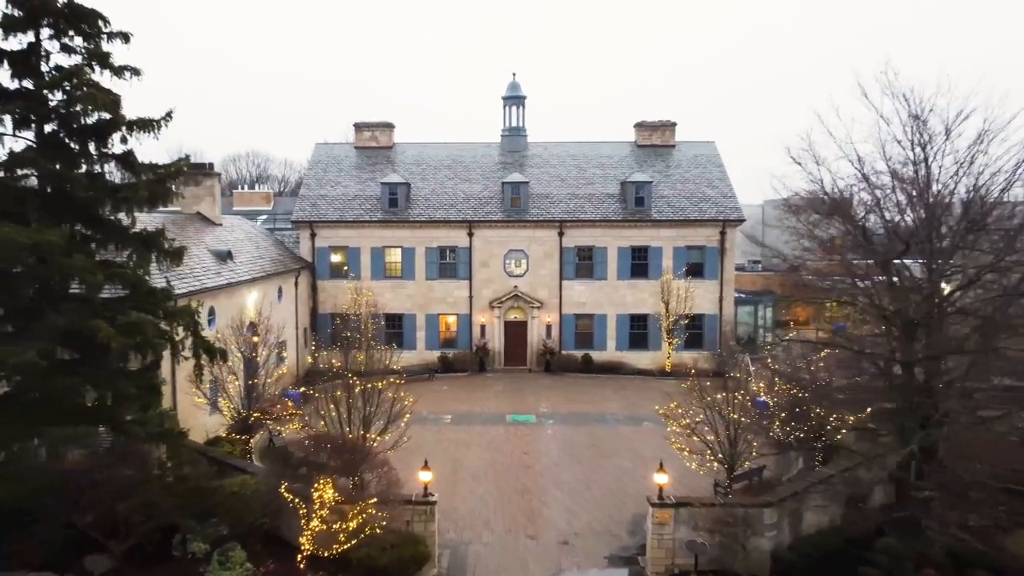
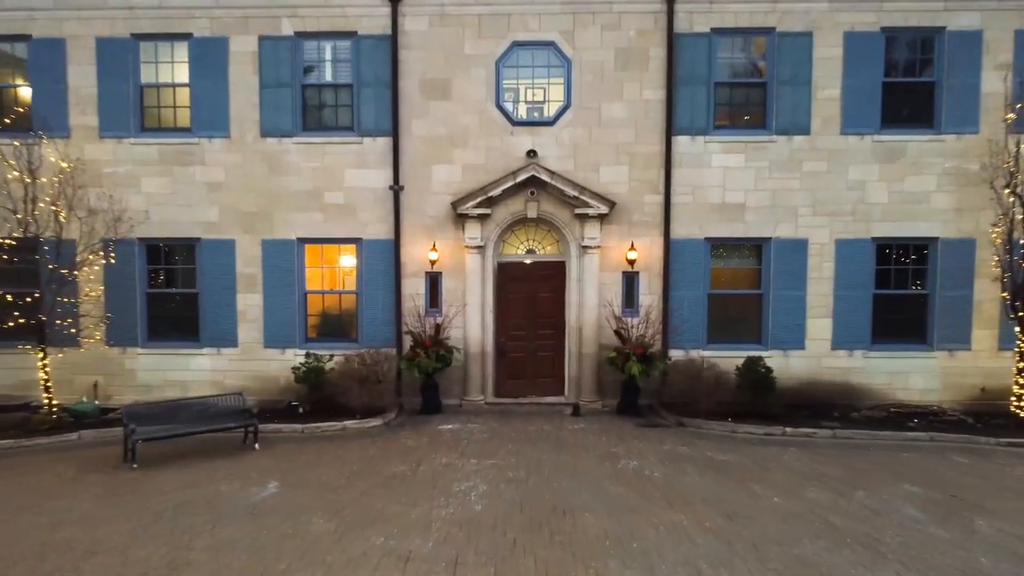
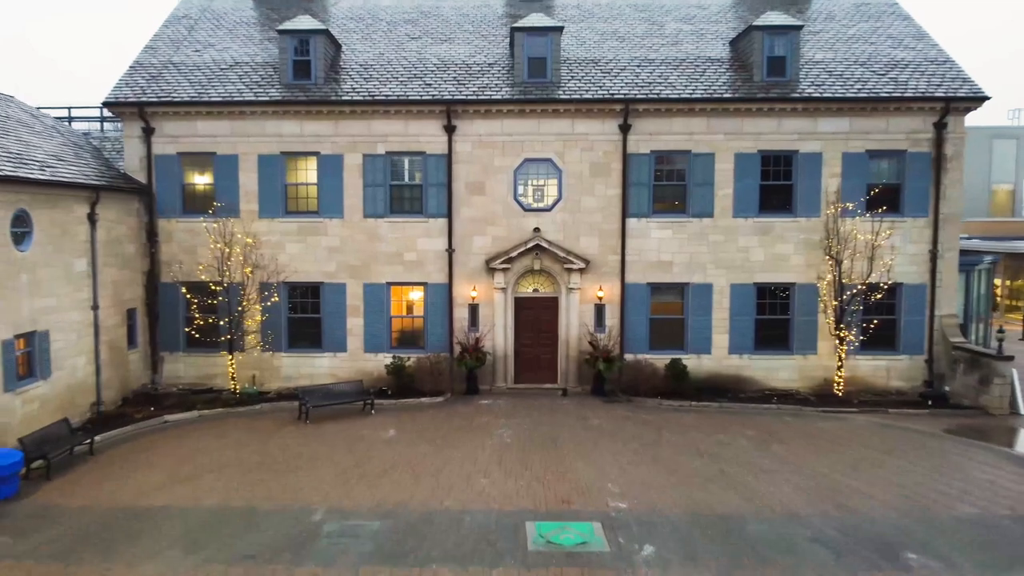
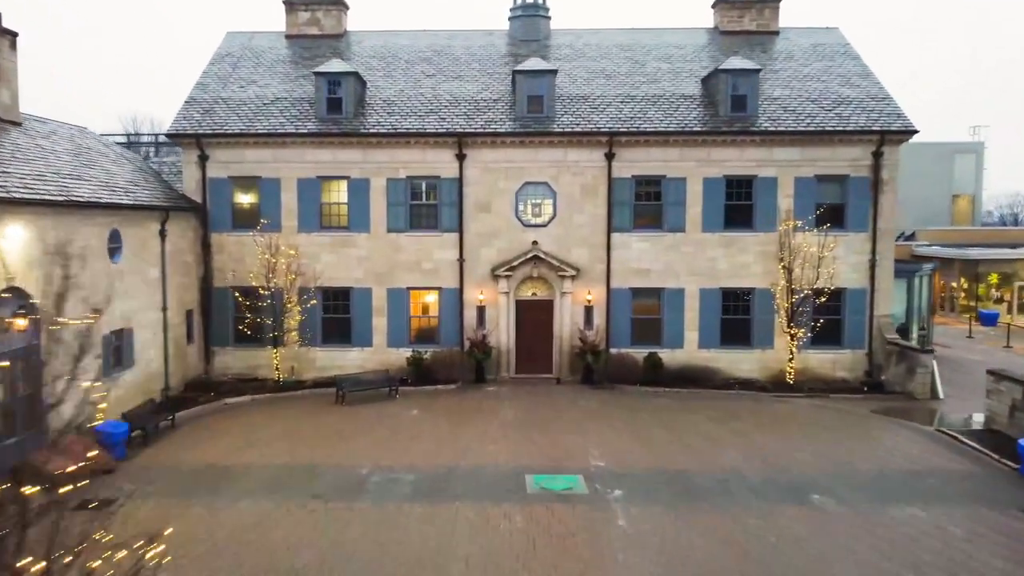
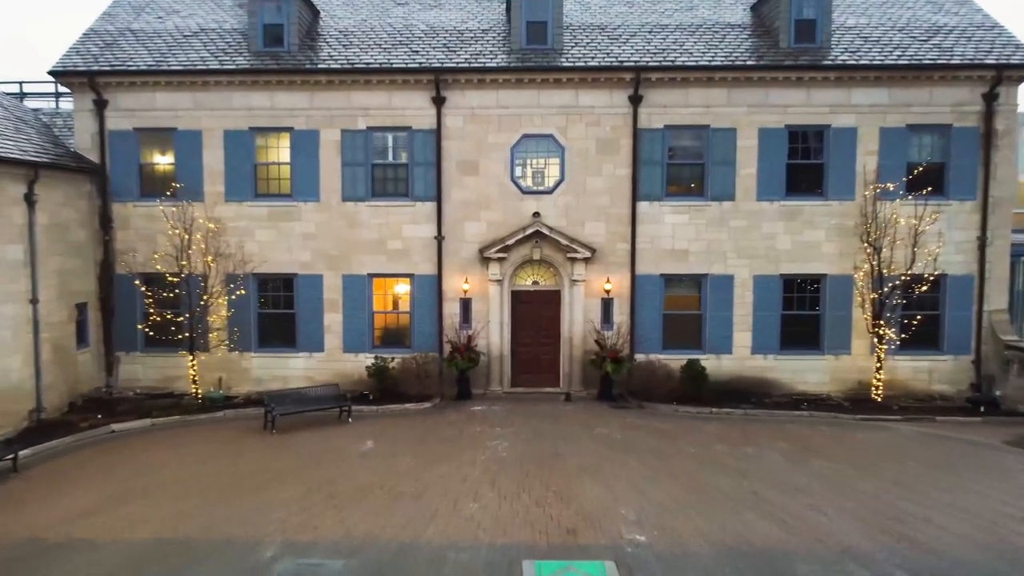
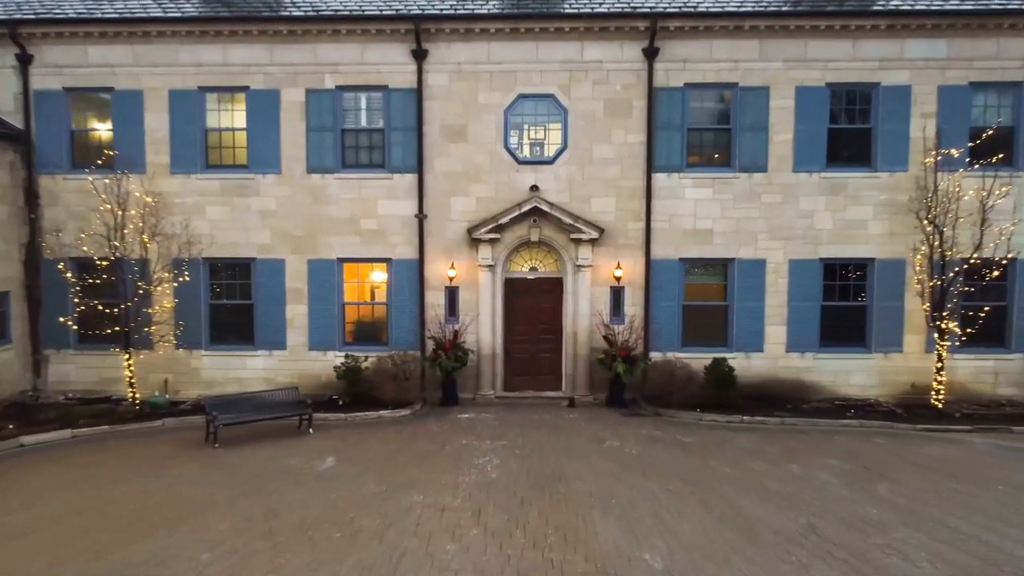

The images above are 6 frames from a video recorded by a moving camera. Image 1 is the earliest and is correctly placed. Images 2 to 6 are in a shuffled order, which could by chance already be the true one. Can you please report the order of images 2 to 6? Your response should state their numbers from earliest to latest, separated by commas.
4, 3, 5, 6, 2
